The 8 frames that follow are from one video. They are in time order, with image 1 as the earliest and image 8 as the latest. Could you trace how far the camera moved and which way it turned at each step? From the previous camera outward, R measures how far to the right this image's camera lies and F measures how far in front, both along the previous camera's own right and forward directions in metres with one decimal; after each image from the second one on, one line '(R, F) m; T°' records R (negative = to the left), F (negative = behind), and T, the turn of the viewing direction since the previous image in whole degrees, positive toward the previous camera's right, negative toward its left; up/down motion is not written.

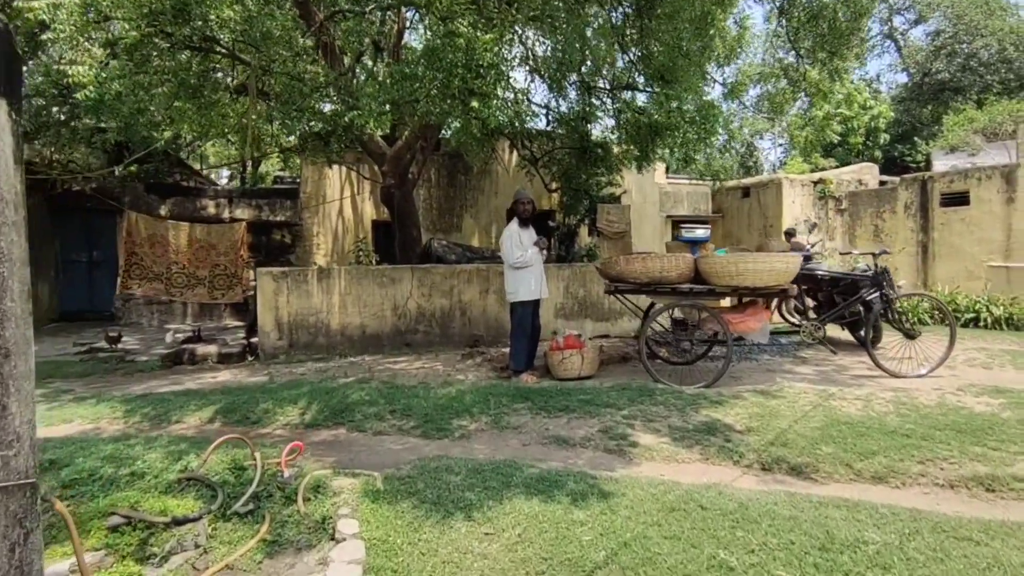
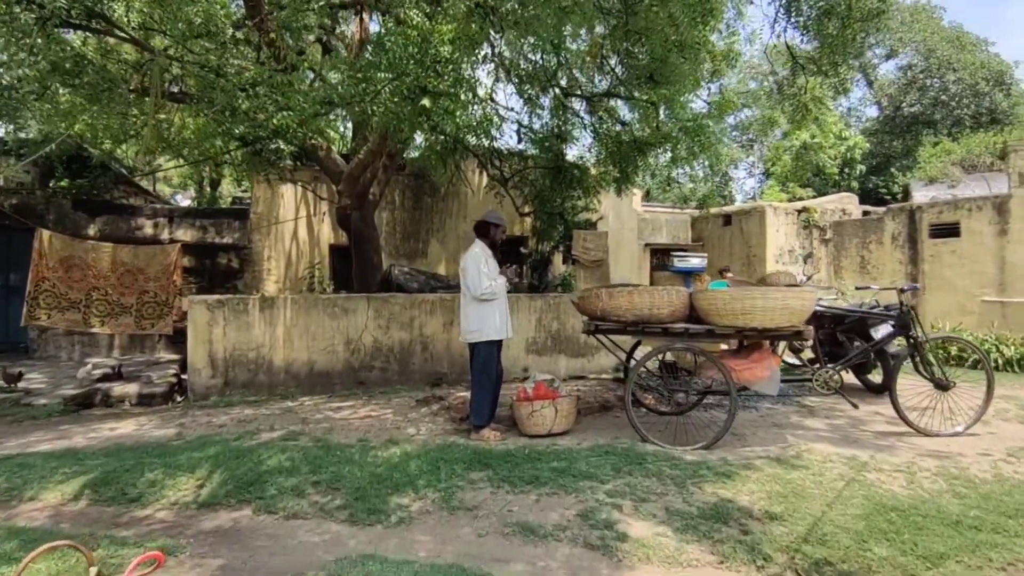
(+0.1, +0.9) m; +3°
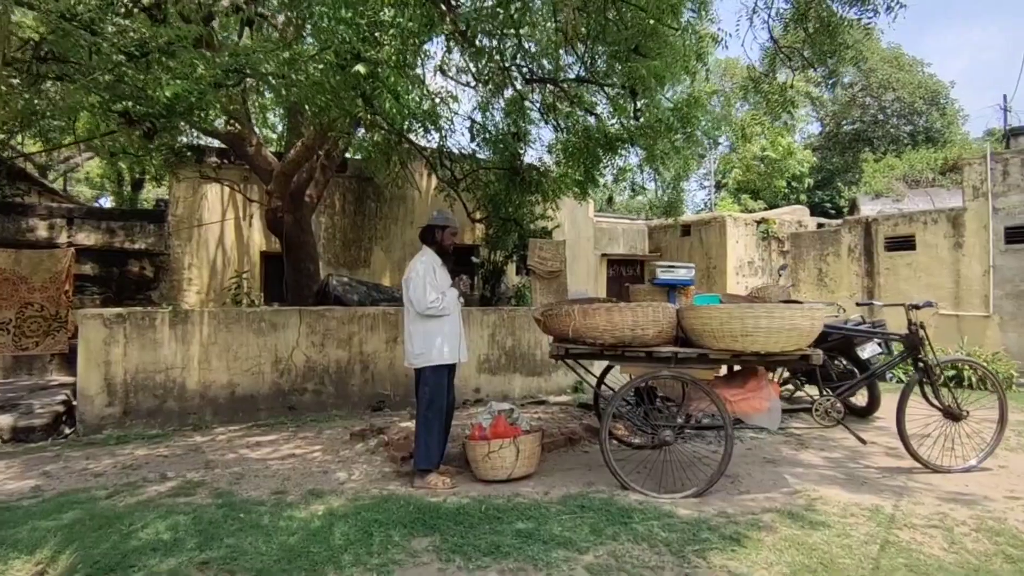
(0.0, +0.8) m; +5°
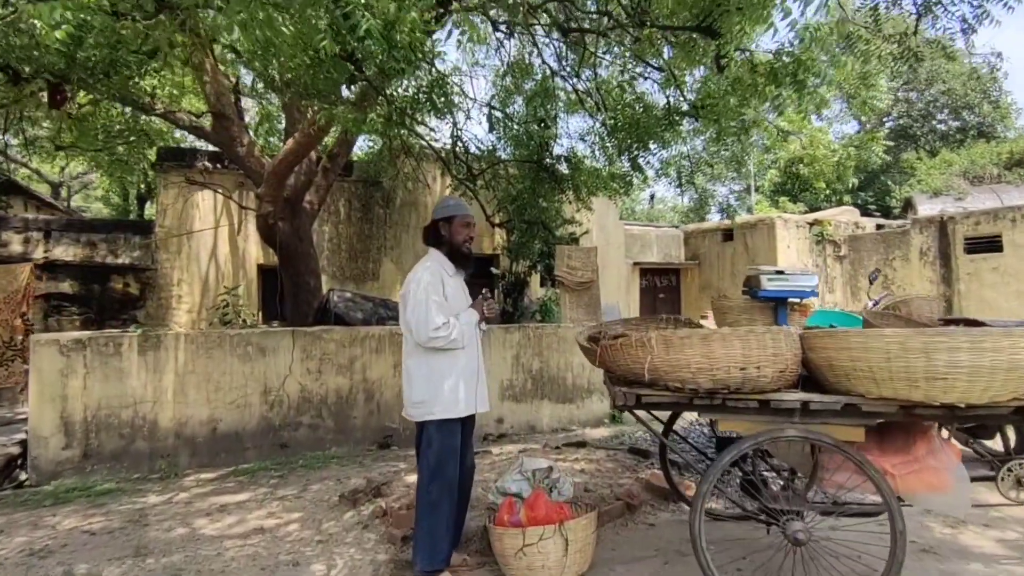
(-0.1, +1.2) m; -2°
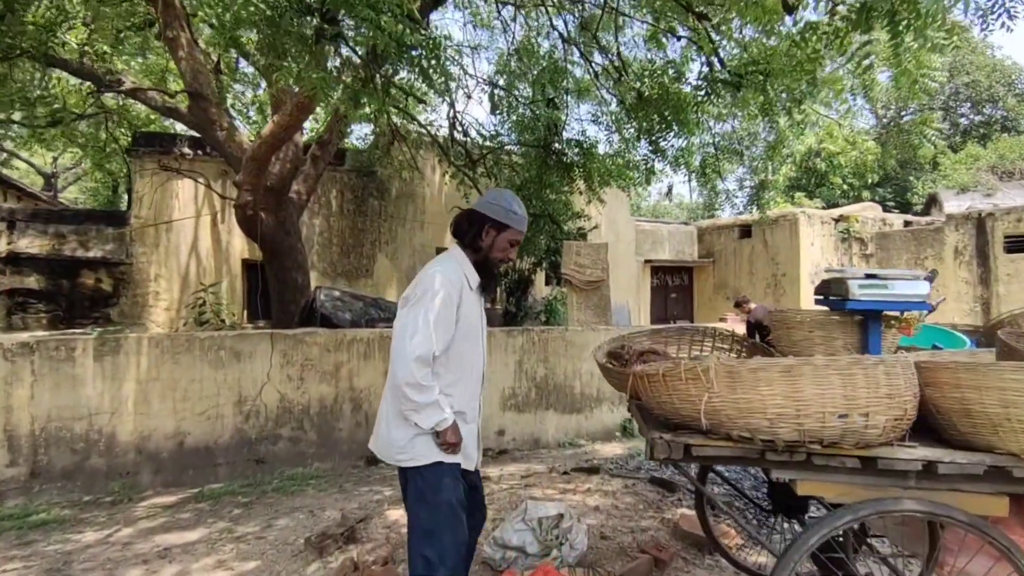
(0.0, +0.7) m; 0°
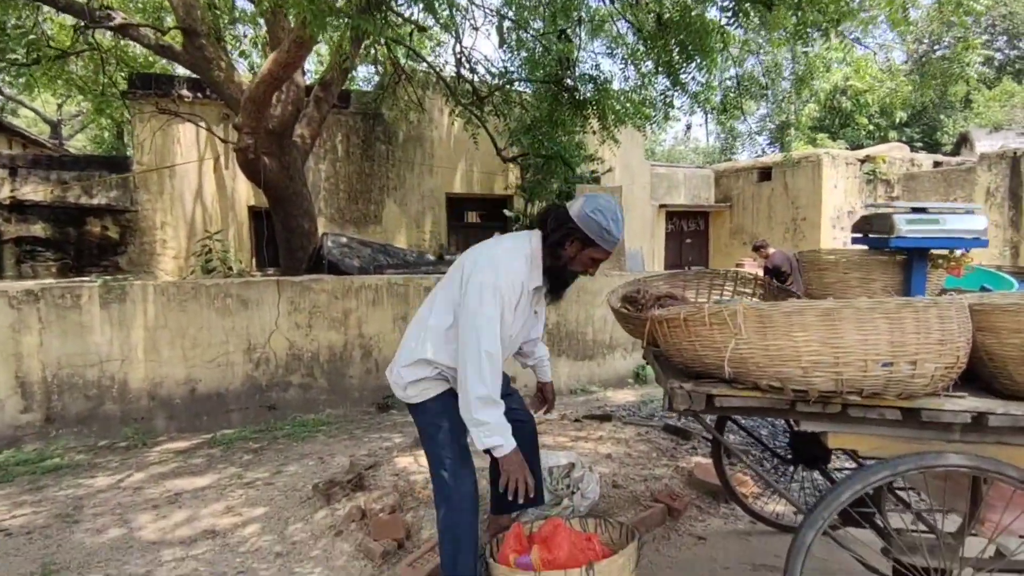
(0.0, +0.2) m; -1°
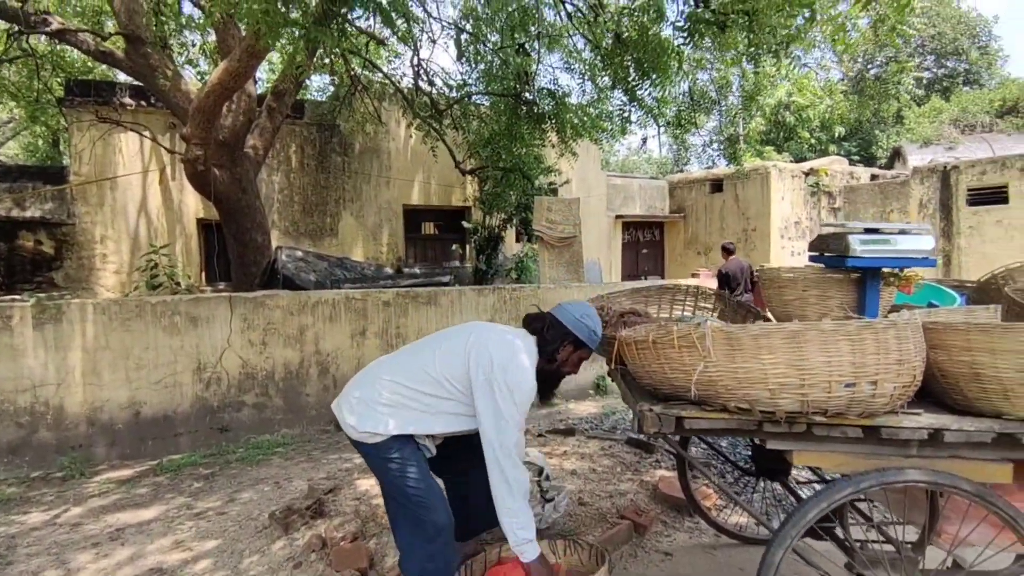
(0.0, 0.0) m; +4°
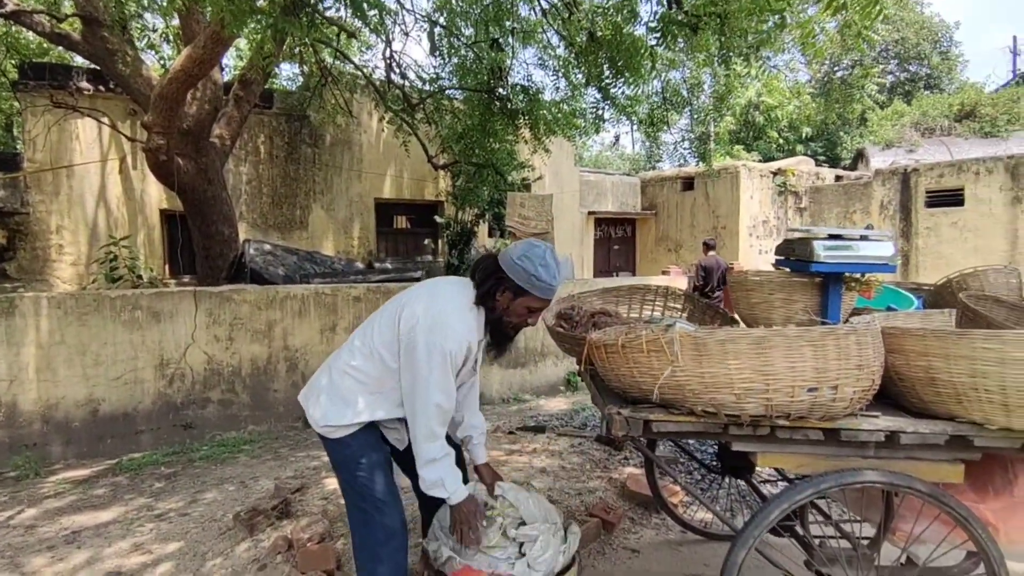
(0.0, 0.0) m; +3°
